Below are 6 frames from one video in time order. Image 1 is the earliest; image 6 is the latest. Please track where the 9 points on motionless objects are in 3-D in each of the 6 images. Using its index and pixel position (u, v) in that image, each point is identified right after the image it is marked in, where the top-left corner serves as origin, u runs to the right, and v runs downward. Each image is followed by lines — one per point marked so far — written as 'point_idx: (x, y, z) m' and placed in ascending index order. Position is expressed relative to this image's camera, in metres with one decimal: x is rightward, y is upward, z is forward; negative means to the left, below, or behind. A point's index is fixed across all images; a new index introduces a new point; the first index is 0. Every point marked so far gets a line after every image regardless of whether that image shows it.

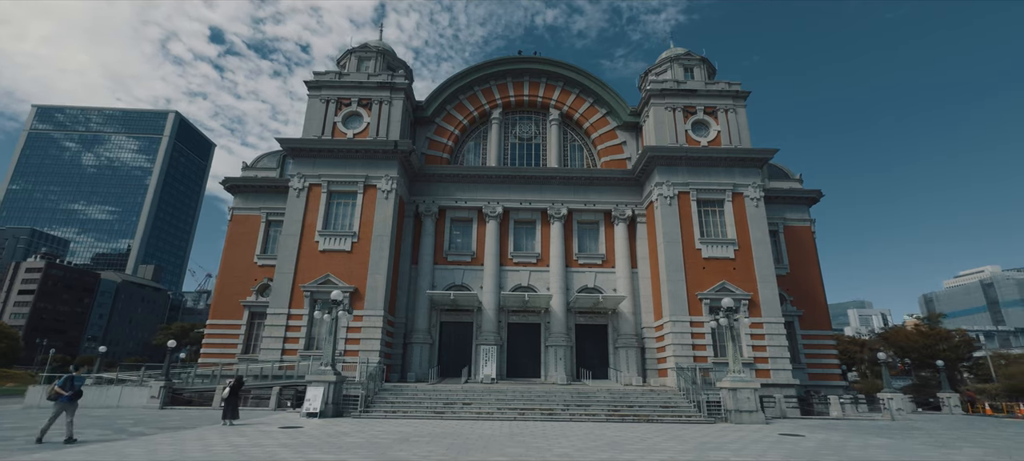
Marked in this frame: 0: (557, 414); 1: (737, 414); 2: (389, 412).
0: (+1.5, -5.9, +16.2) m
1: (+7.1, -5.8, +15.9) m
2: (-3.9, -5.8, +16.2) m
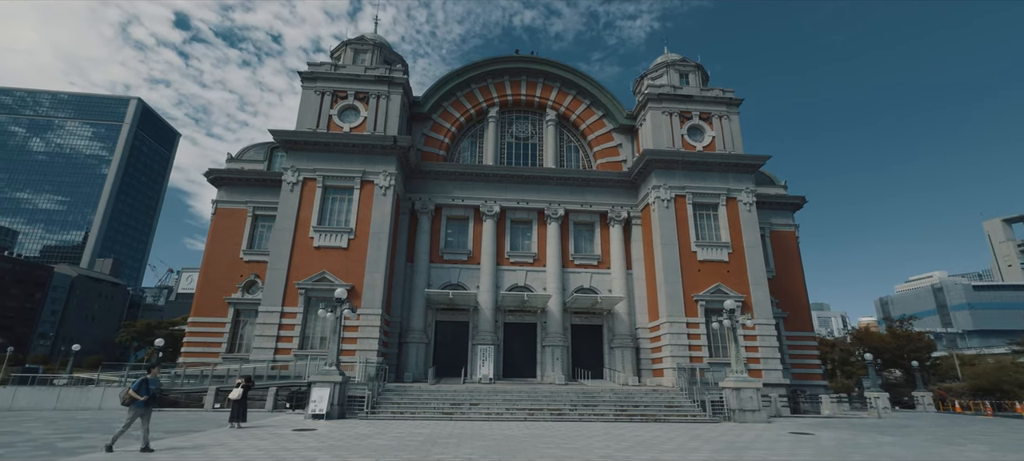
0: (+1.8, -5.9, +16.3) m
1: (+7.4, -5.9, +16.3) m
2: (-3.6, -5.7, +15.9) m
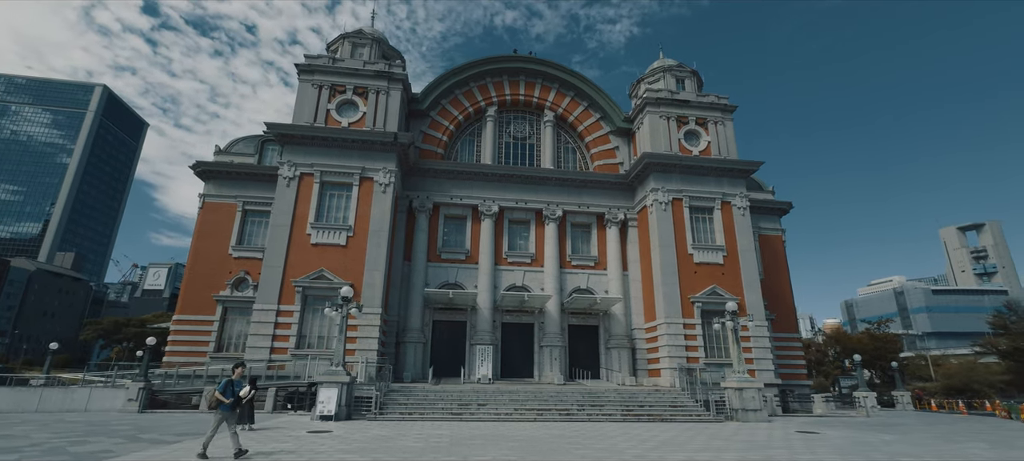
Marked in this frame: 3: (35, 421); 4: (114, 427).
0: (+2.0, -5.9, +16.4) m
1: (+7.6, -6.0, +16.8) m
2: (-3.3, -5.7, +15.7) m
3: (-12.8, -5.1, +13.6) m
4: (-9.7, -4.8, +12.5) m
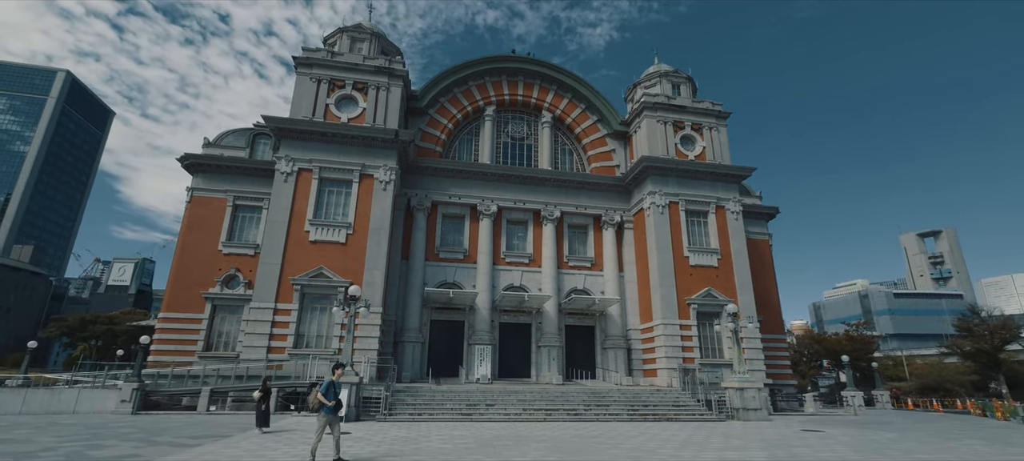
0: (+2.3, -6.0, +16.5) m
1: (+7.9, -6.2, +17.2) m
2: (-3.0, -5.6, +15.6) m
3: (-12.3, -4.9, +13.0) m
4: (-9.2, -4.7, +12.0) m
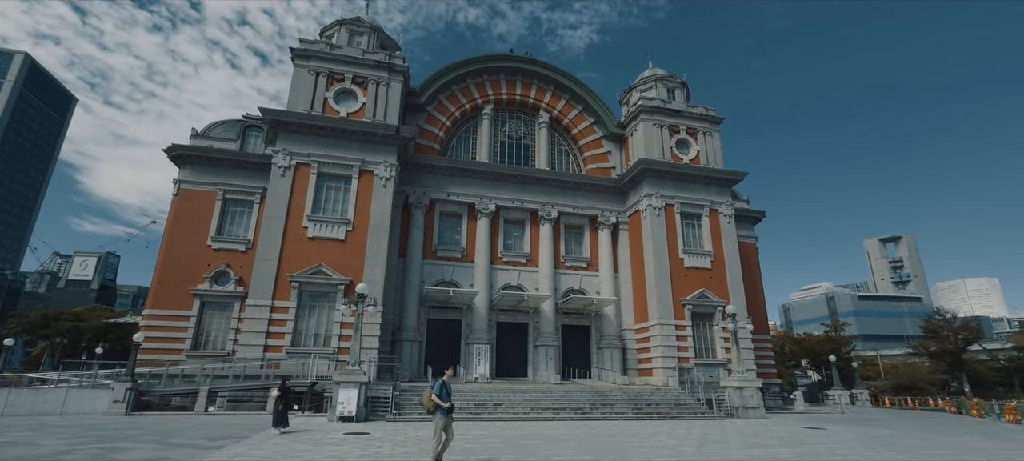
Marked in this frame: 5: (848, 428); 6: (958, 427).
0: (+2.5, -6.0, +16.7) m
1: (+8.0, -6.3, +17.7) m
2: (-2.7, -5.6, +15.4) m
3: (-11.8, -4.7, +12.3) m
4: (-8.7, -4.5, +11.5) m
5: (+10.0, -5.9, +15.1) m
6: (+14.3, -6.3, +16.2) m
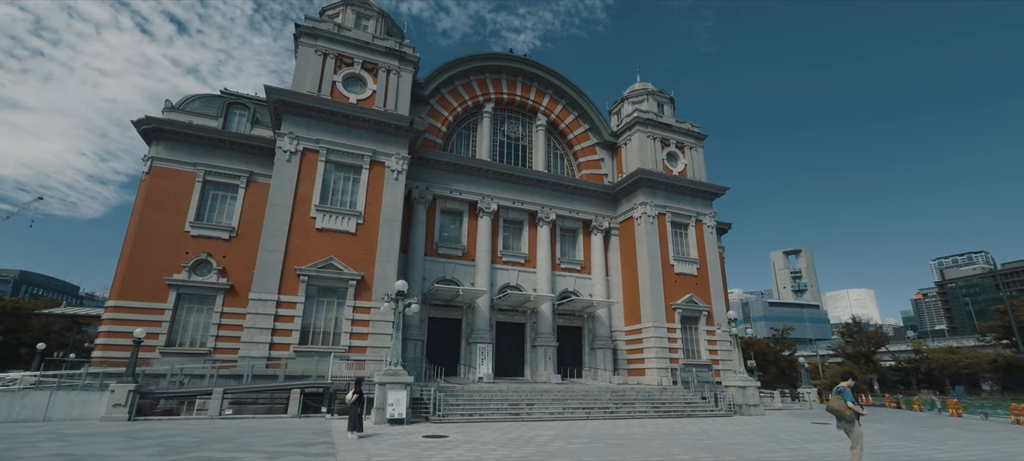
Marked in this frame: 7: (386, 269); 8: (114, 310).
0: (+3.5, -6.1, +17.2) m
1: (+8.8, -6.7, +19.1) m
2: (-1.4, -5.5, +15.1) m
3: (-9.8, -4.2, +10.5) m
4: (-6.6, -4.2, +10.2) m
5: (+11.2, -6.4, +16.9) m
6: (+15.1, -7.0, +18.7) m
7: (-4.8, -1.4, +19.5) m
8: (-14.7, -2.9, +18.8) m
